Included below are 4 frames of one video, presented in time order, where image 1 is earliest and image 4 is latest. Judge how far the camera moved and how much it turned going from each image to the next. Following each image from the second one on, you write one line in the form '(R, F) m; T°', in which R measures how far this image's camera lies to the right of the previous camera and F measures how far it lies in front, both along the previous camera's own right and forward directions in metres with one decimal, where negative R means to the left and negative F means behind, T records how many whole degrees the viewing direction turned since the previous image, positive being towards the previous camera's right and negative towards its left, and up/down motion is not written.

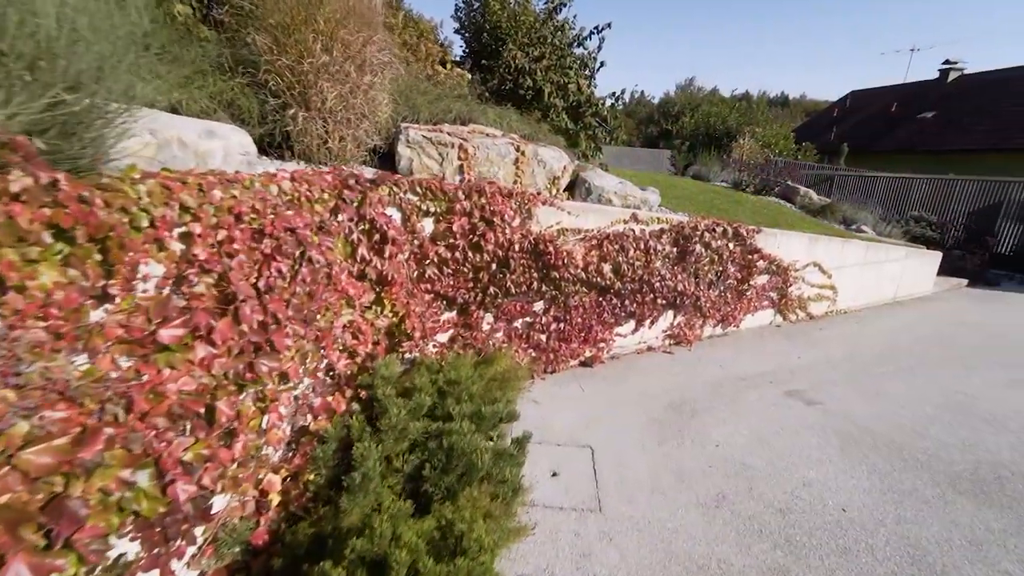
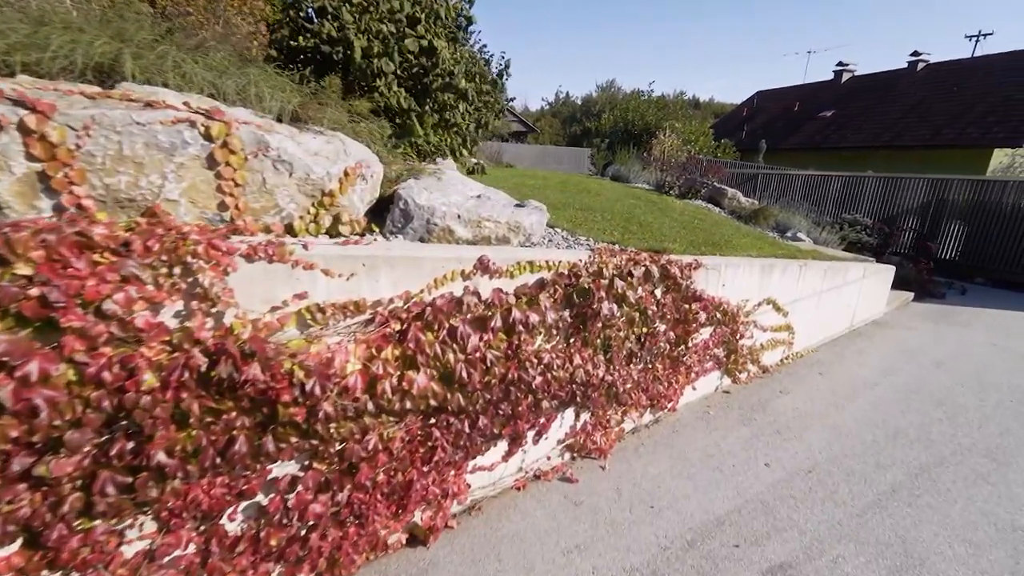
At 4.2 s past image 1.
(+1.2, +2.3) m; +8°
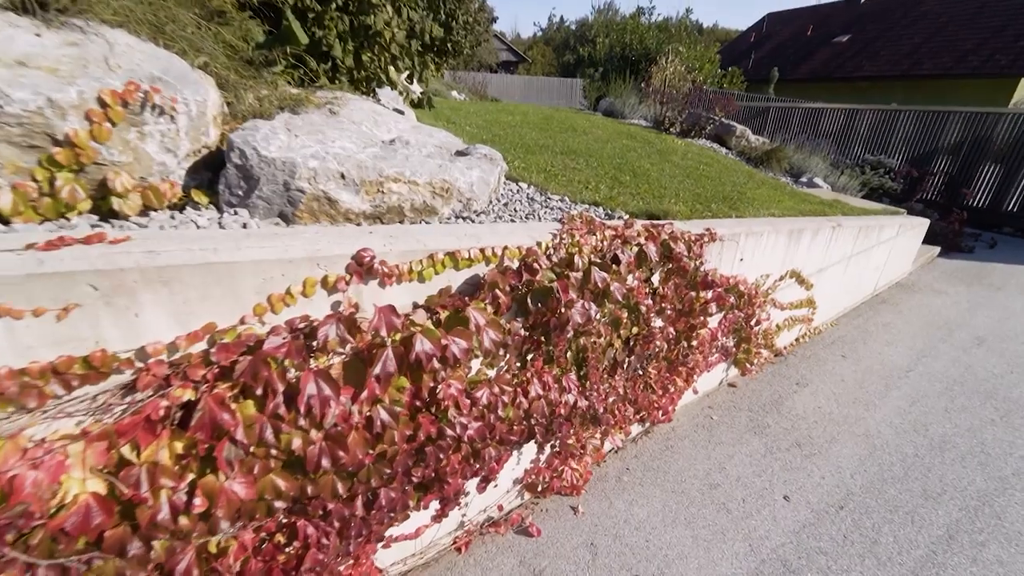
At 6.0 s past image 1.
(+0.3, +1.0) m; +1°
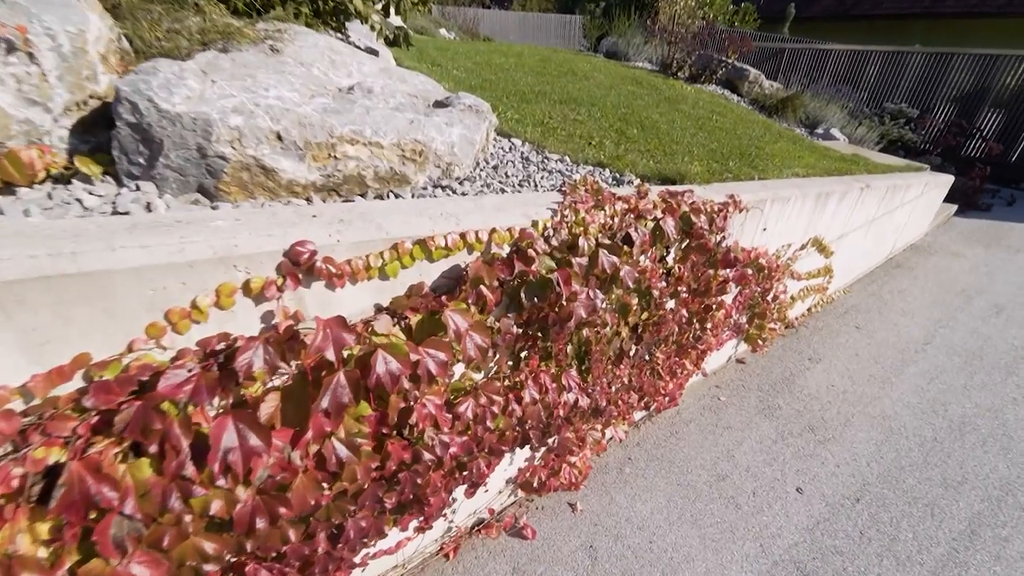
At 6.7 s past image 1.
(0.0, +0.4) m; +1°
